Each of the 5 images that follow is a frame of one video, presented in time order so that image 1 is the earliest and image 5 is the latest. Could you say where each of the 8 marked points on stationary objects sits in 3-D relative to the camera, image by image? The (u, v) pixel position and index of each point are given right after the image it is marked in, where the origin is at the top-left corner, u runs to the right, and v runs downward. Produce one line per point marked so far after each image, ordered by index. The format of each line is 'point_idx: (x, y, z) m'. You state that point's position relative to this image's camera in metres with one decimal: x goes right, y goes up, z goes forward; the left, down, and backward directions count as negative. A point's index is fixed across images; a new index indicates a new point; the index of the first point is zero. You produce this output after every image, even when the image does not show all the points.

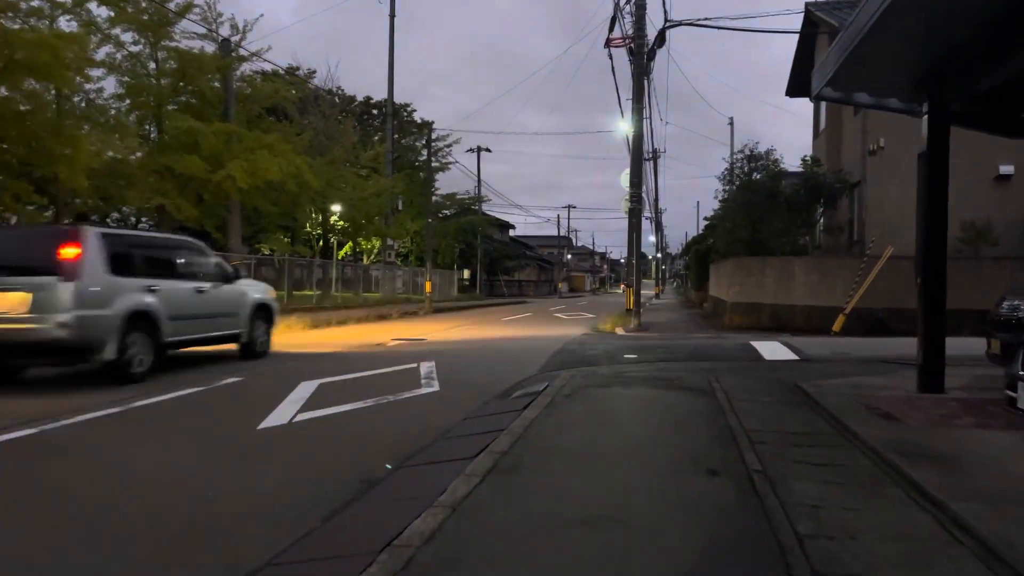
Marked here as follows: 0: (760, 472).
0: (+1.9, -1.4, +5.9) m
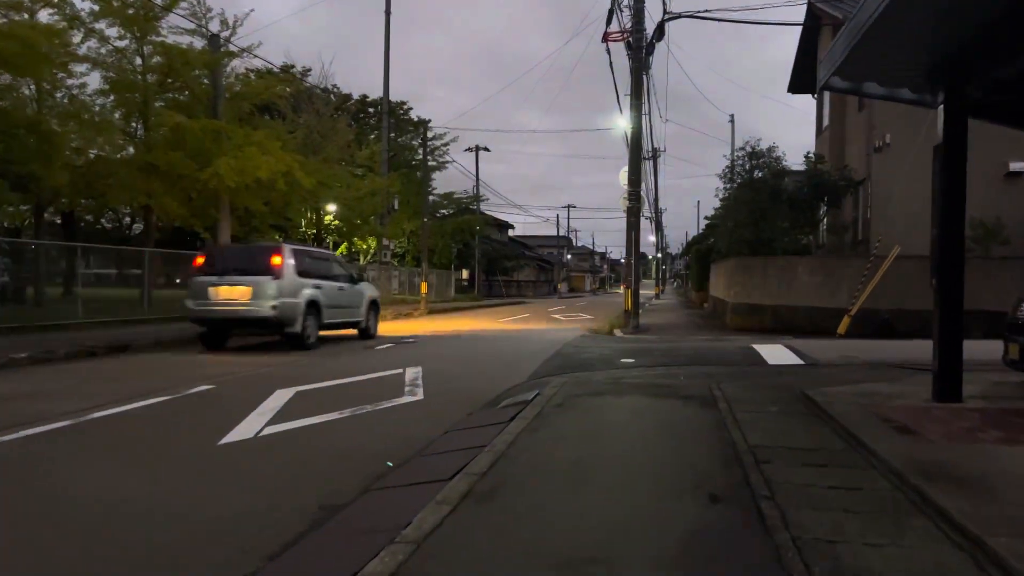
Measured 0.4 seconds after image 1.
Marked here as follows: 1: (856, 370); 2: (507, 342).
0: (+1.8, -1.5, +5.3) m
1: (+5.3, -1.3, +11.8) m
2: (-0.1, -1.3, +18.2) m
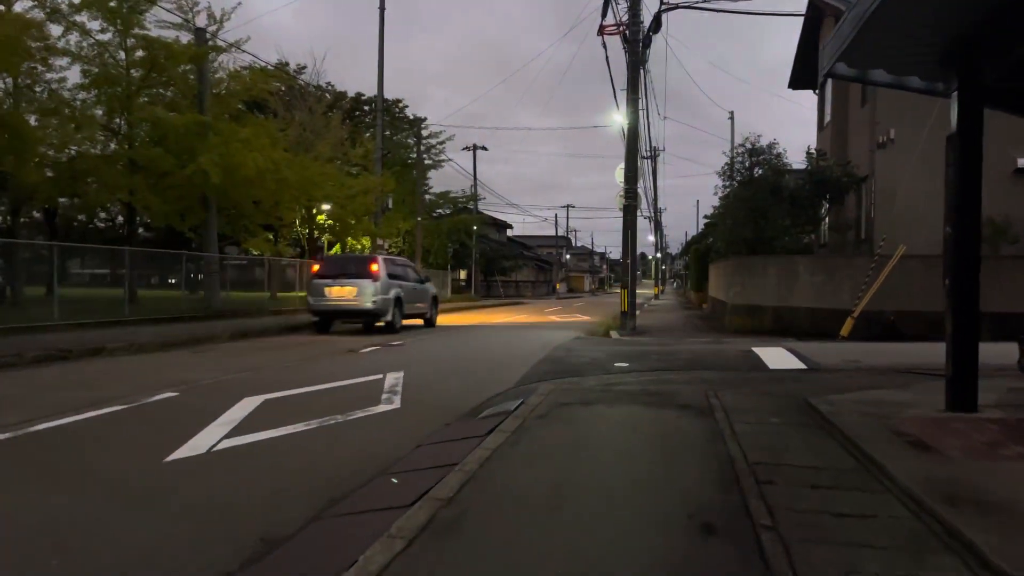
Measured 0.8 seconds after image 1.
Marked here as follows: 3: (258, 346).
0: (+1.6, -1.5, +4.7) m
1: (+5.1, -1.3, +11.2) m
2: (-0.3, -1.3, +17.6) m
3: (-5.5, -1.3, +16.8) m
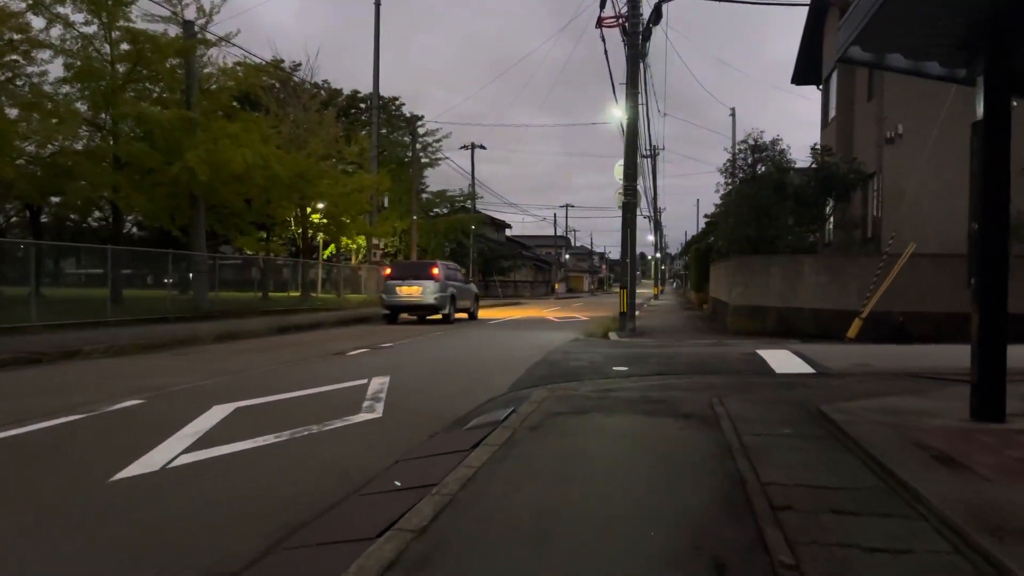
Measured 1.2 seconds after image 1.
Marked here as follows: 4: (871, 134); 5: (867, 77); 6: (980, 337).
0: (+1.5, -1.5, +4.1) m
1: (+5.0, -1.3, +10.6) m
2: (-0.4, -1.3, +17.0) m
3: (-5.7, -1.3, +16.1) m
4: (+9.1, +3.9, +19.6) m
5: (+9.3, +5.5, +20.0) m
6: (+4.7, -0.5, +7.7) m
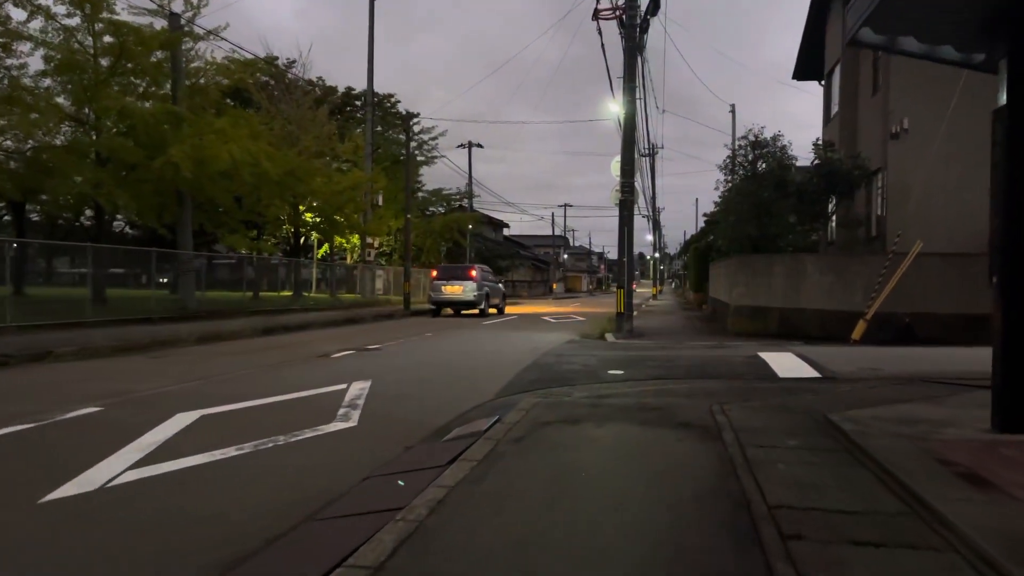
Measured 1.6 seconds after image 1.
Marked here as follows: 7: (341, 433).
0: (+1.3, -1.5, +3.5) m
1: (+4.8, -1.3, +10.0) m
2: (-0.6, -1.3, +16.4) m
3: (-5.8, -1.3, +15.6) m
4: (+9.0, +3.9, +19.0) m
5: (+9.1, +5.5, +19.4) m
6: (+4.5, -0.5, +7.1) m
7: (-1.7, -1.5, +7.6) m
